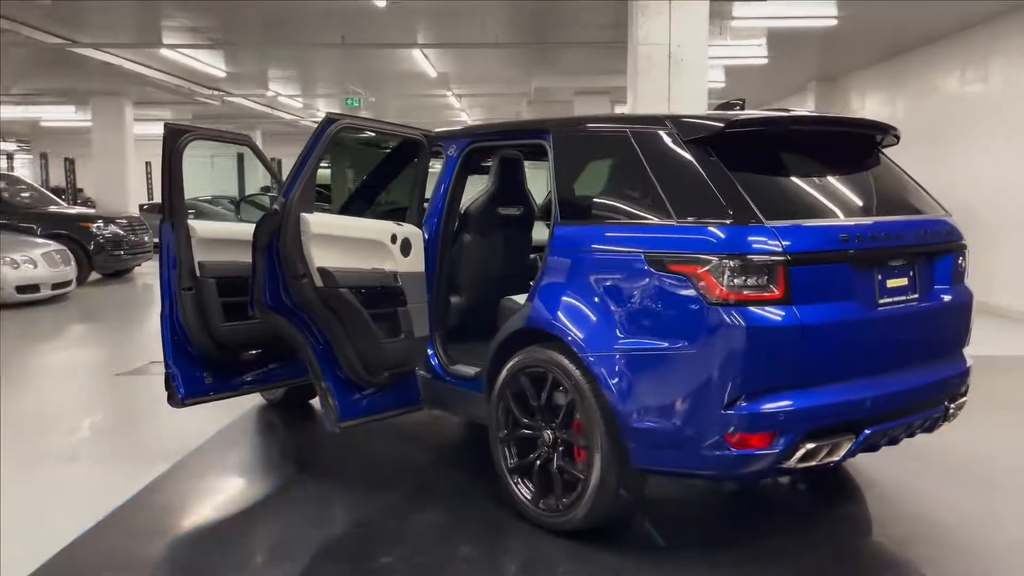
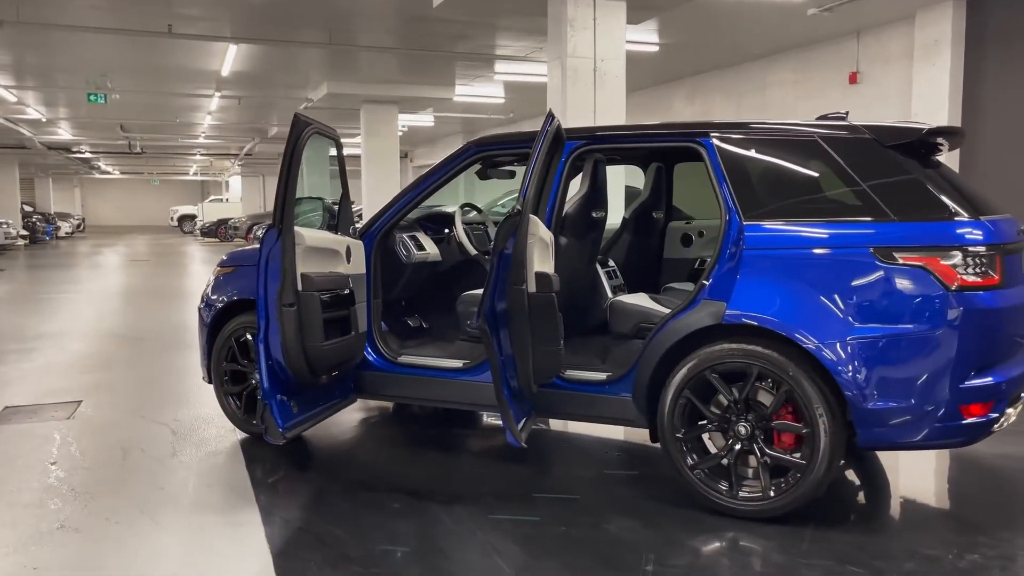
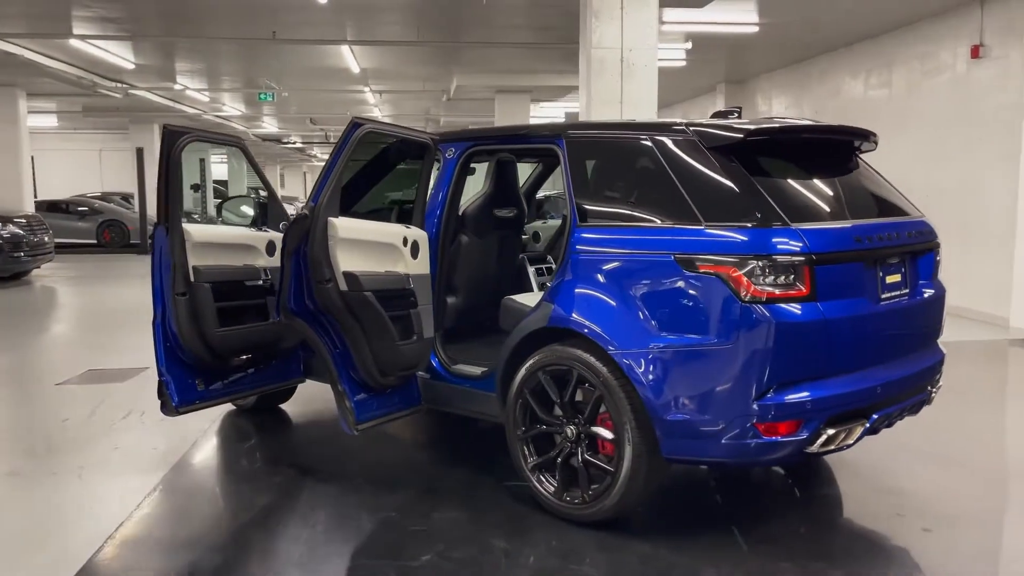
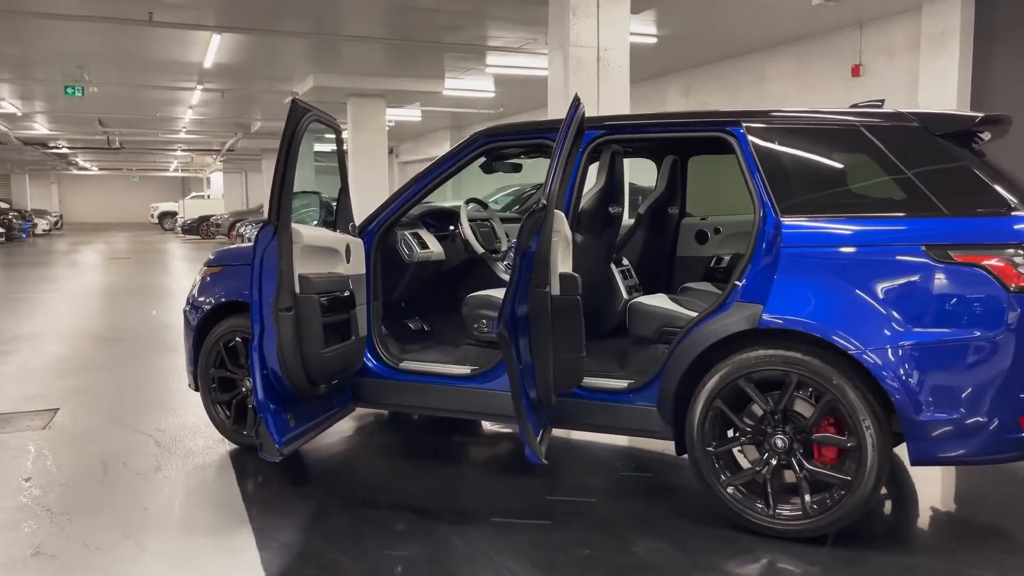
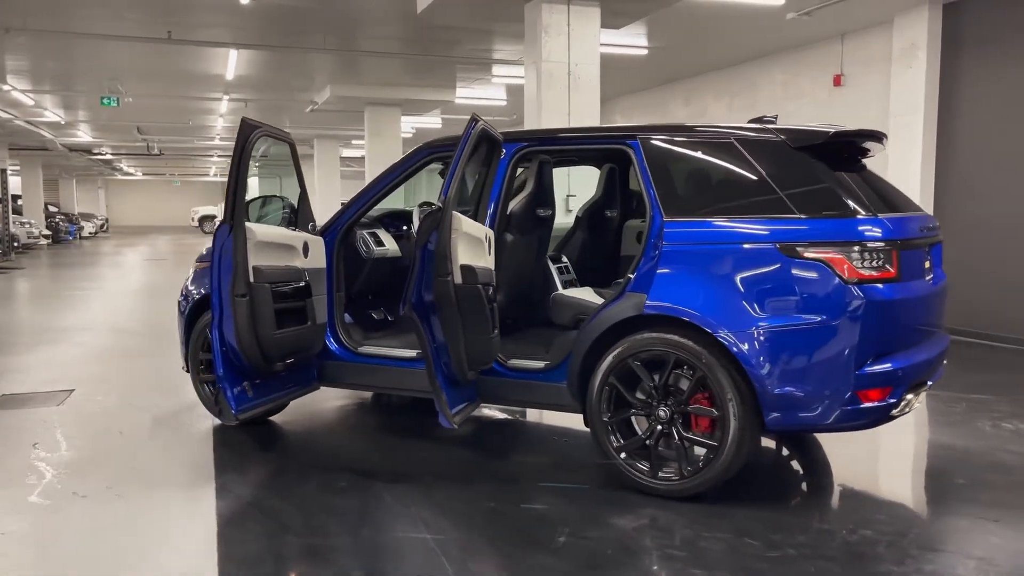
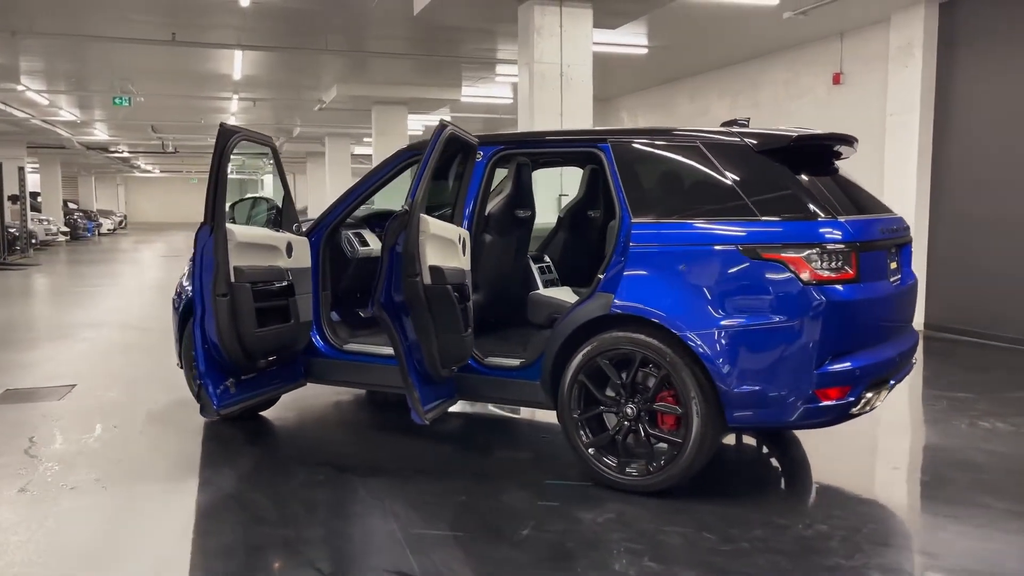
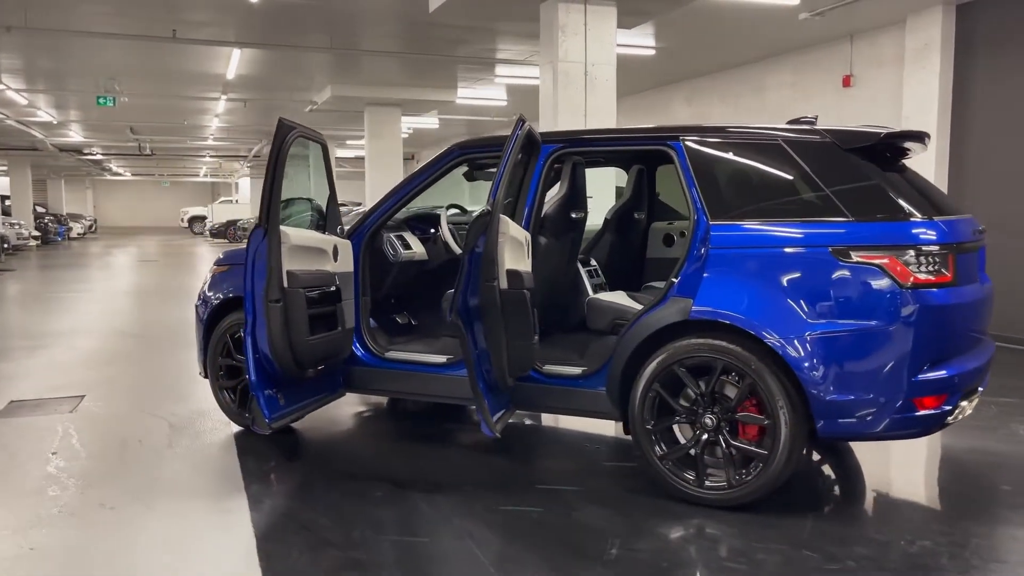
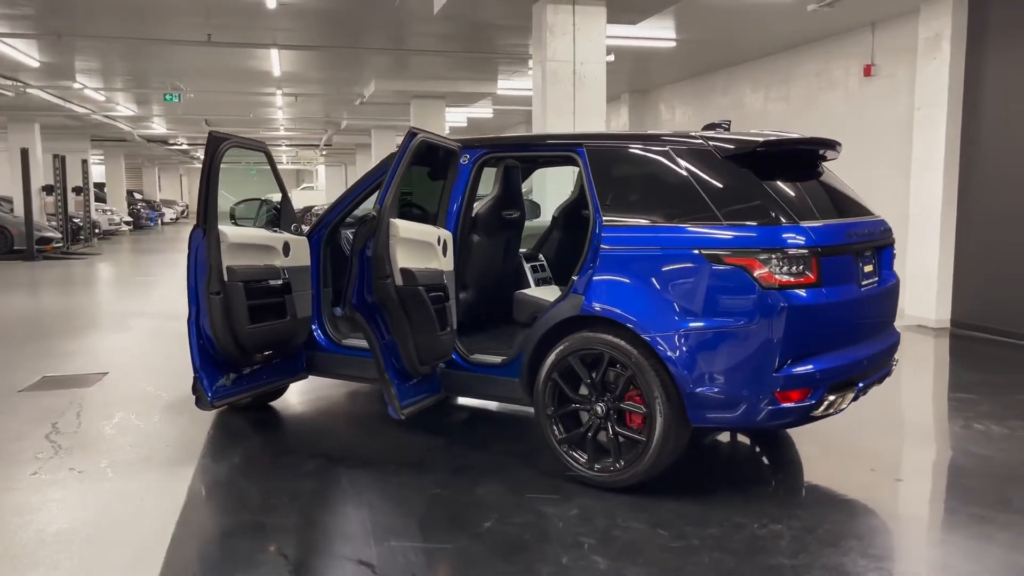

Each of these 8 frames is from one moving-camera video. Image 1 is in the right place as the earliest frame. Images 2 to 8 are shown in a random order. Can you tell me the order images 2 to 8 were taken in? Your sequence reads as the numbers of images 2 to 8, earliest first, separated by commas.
3, 8, 6, 5, 7, 2, 4
